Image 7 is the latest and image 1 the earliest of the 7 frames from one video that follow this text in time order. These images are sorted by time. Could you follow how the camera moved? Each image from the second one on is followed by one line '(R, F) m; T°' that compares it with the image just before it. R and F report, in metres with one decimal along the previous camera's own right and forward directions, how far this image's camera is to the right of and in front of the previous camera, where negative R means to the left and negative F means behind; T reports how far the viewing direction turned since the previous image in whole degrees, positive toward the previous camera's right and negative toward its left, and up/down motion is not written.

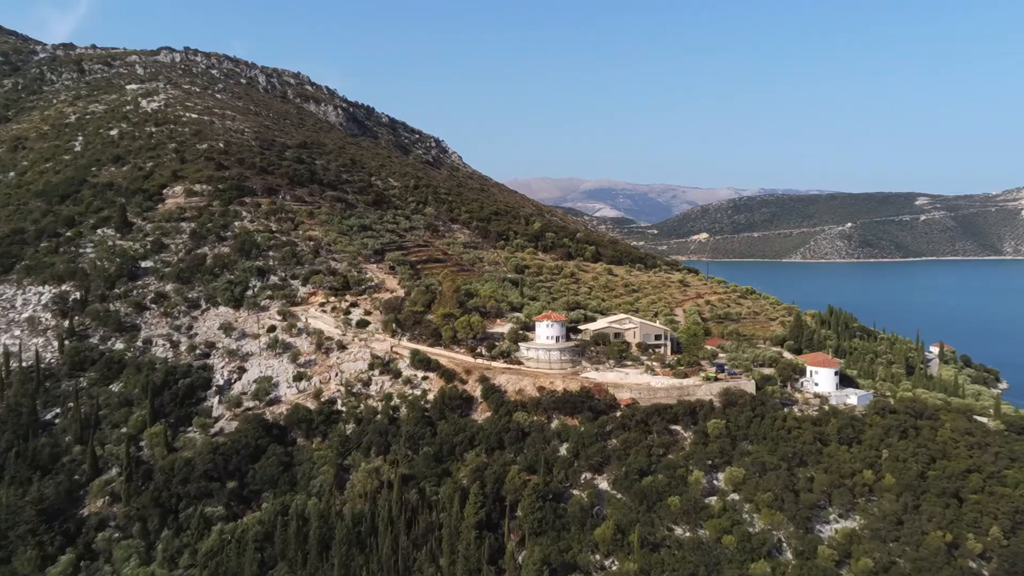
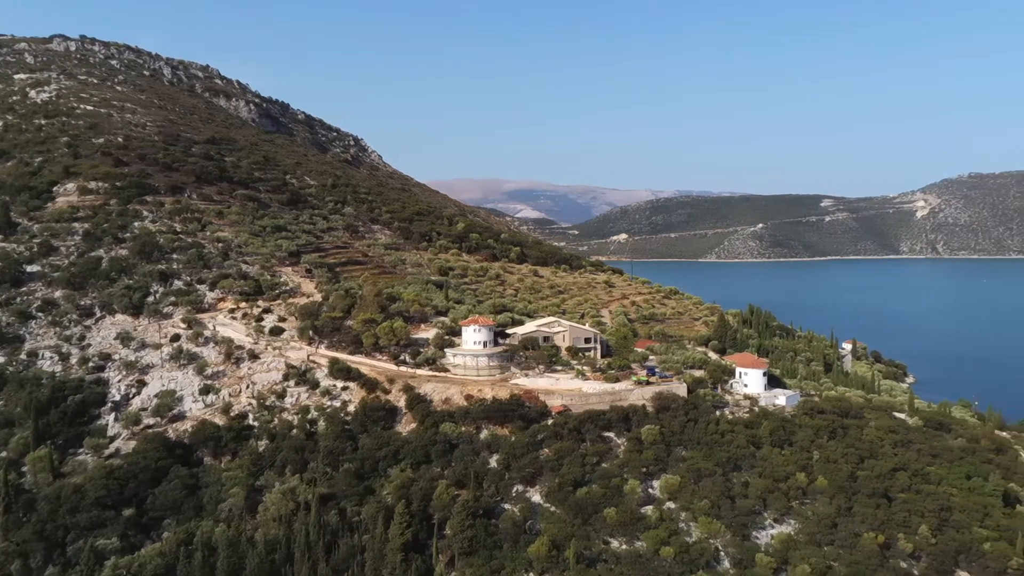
(-0.1, +1.4) m; +6°
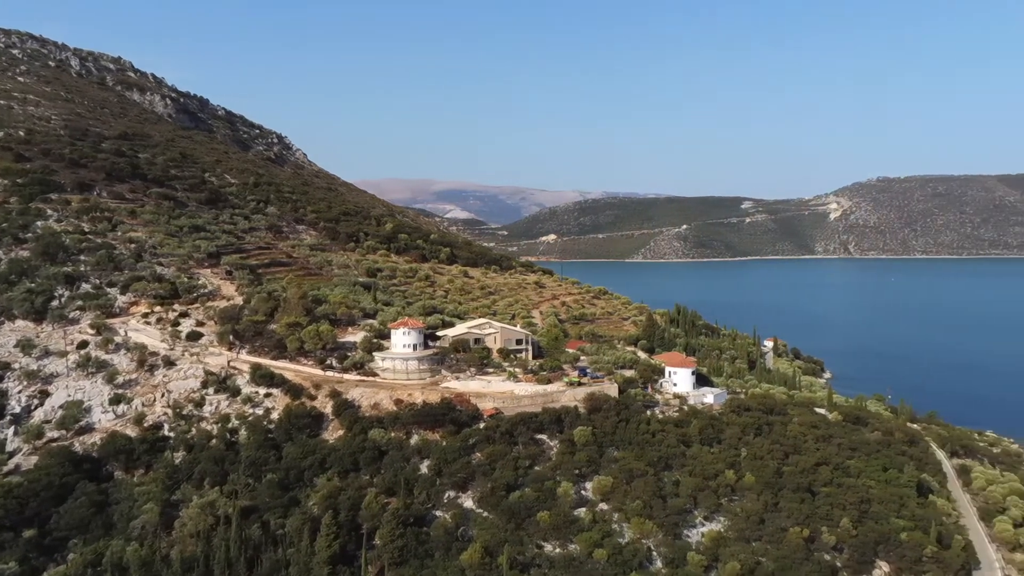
(0.0, +0.4) m; +5°
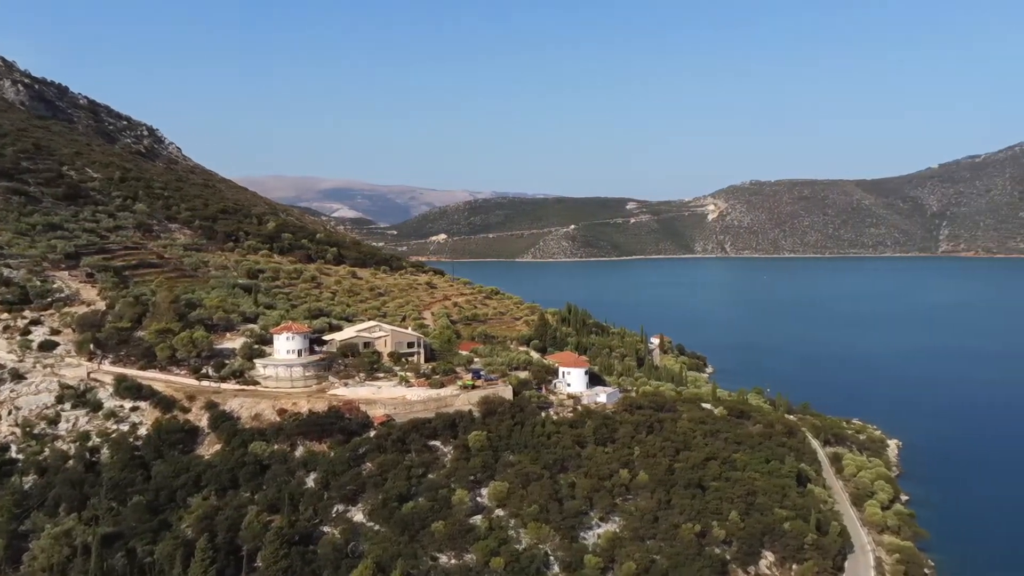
(0.0, +0.7) m; +8°
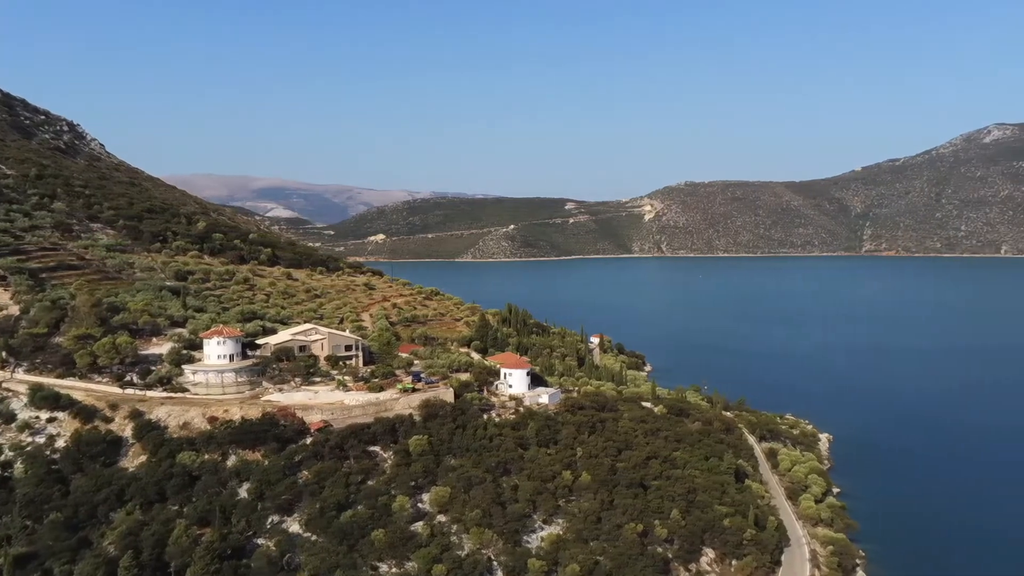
(0.0, +0.4) m; +5°
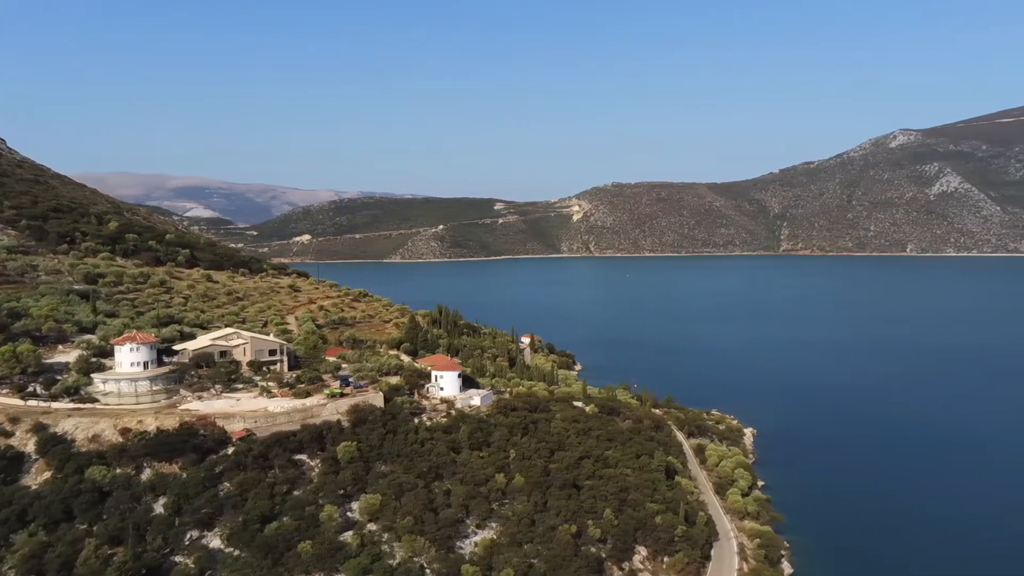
(0.0, +0.4) m; +5°
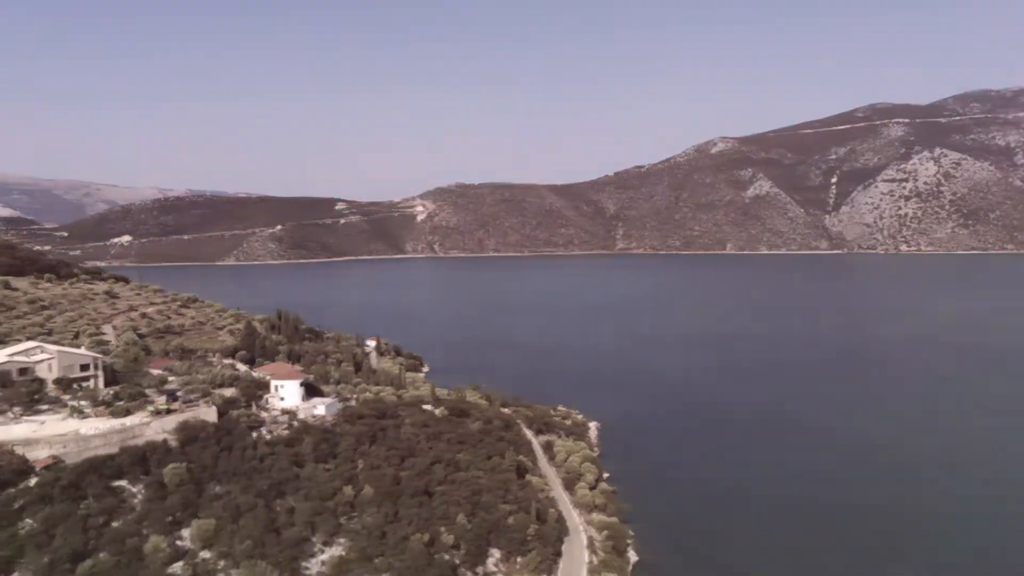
(-0.1, +0.6) m; +12°
